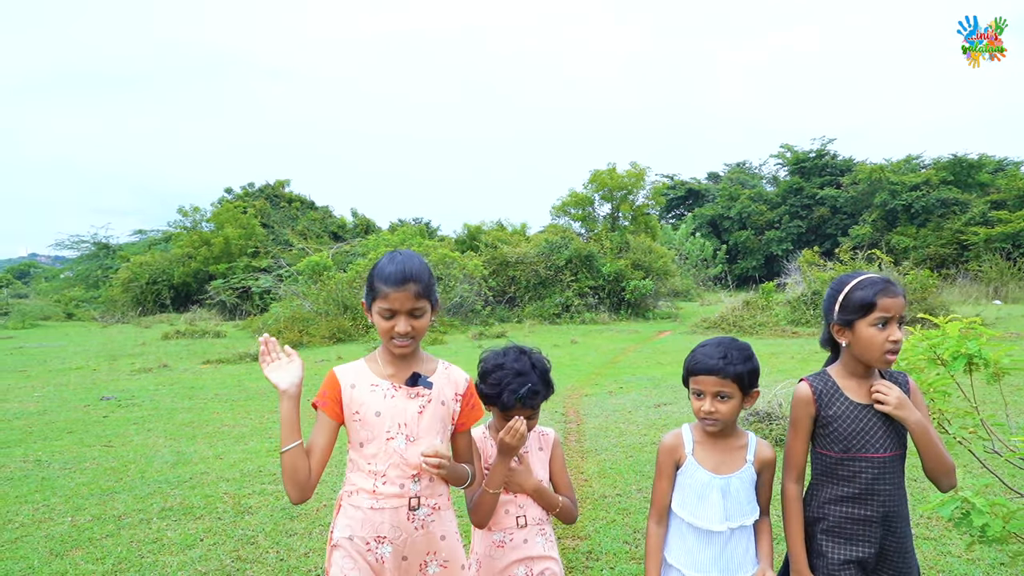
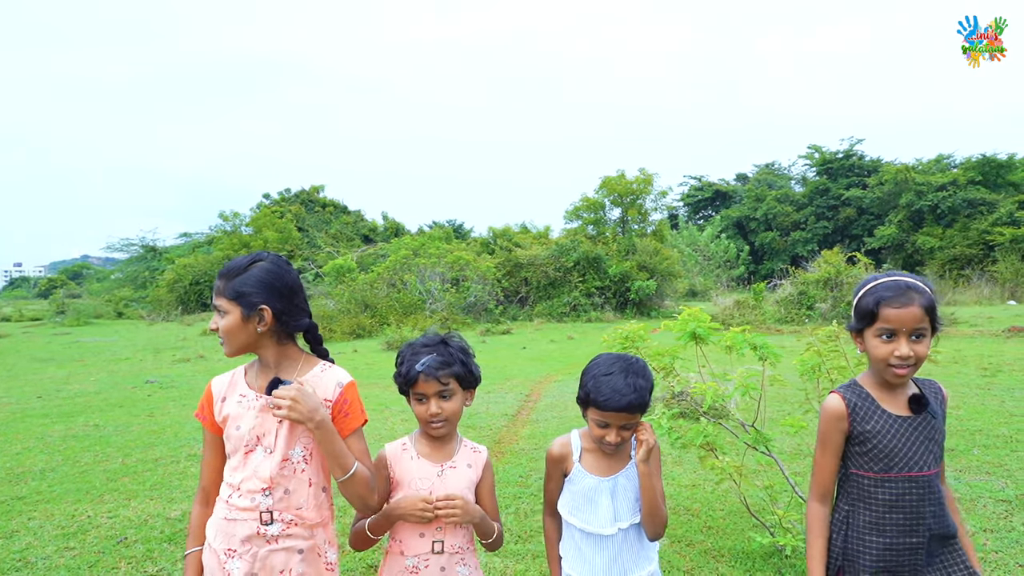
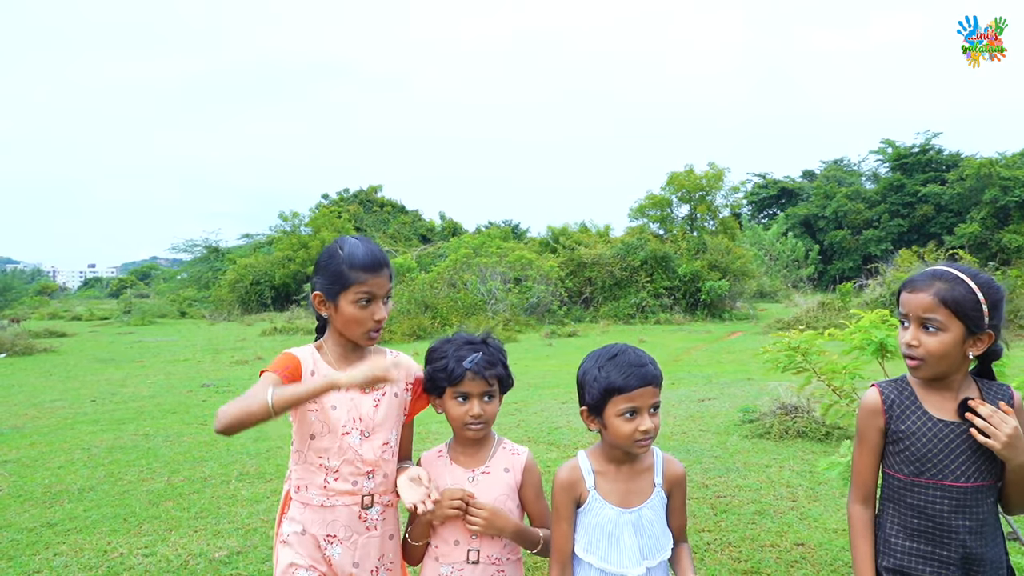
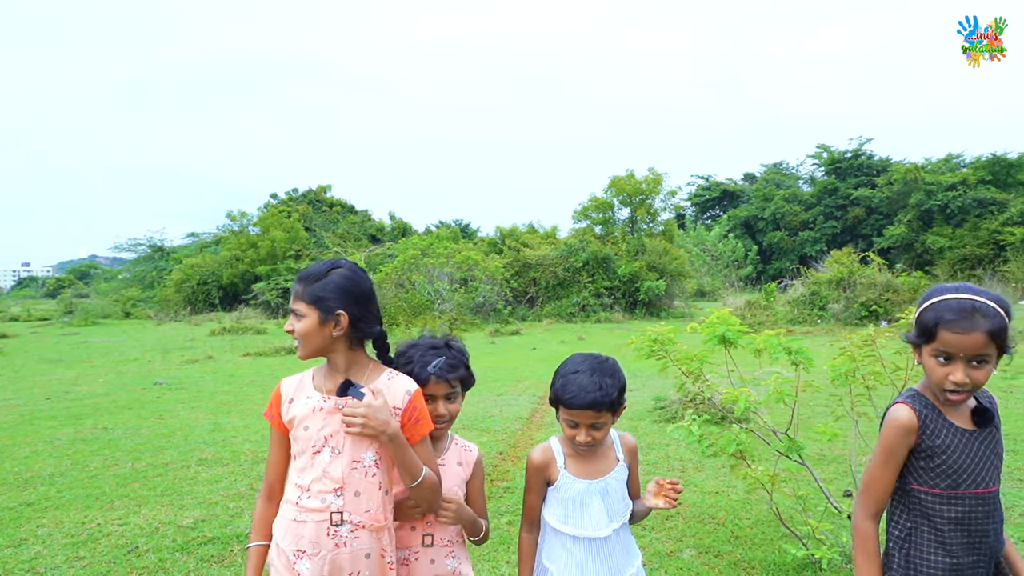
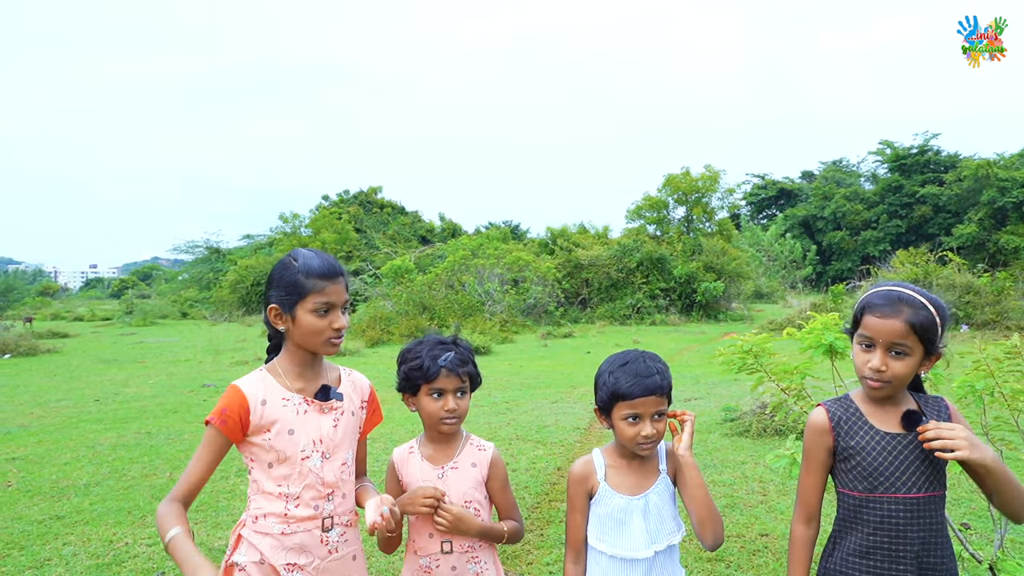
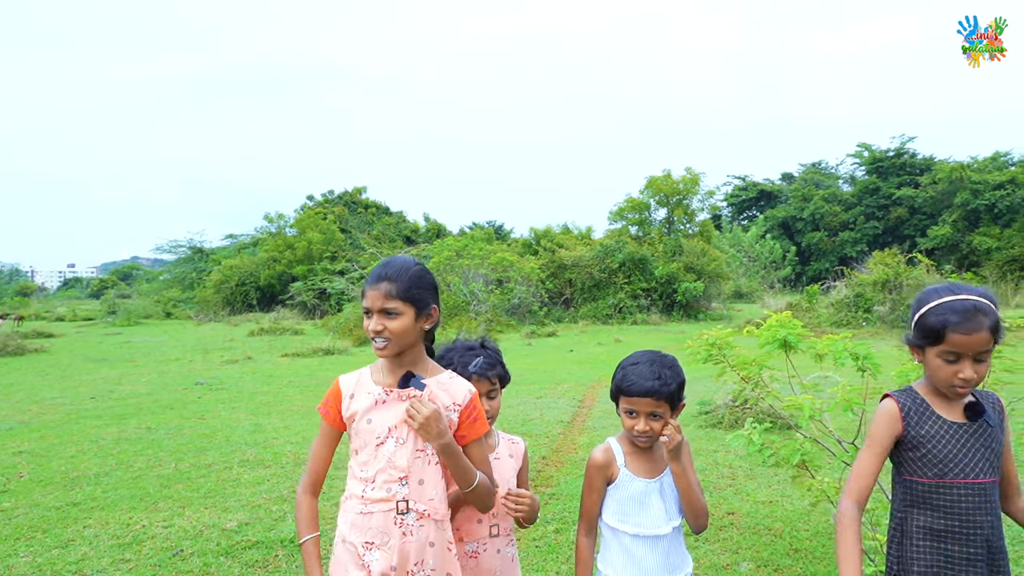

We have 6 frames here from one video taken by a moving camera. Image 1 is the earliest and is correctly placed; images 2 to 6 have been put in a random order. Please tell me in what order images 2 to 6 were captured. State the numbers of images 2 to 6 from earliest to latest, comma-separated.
3, 5, 6, 4, 2
